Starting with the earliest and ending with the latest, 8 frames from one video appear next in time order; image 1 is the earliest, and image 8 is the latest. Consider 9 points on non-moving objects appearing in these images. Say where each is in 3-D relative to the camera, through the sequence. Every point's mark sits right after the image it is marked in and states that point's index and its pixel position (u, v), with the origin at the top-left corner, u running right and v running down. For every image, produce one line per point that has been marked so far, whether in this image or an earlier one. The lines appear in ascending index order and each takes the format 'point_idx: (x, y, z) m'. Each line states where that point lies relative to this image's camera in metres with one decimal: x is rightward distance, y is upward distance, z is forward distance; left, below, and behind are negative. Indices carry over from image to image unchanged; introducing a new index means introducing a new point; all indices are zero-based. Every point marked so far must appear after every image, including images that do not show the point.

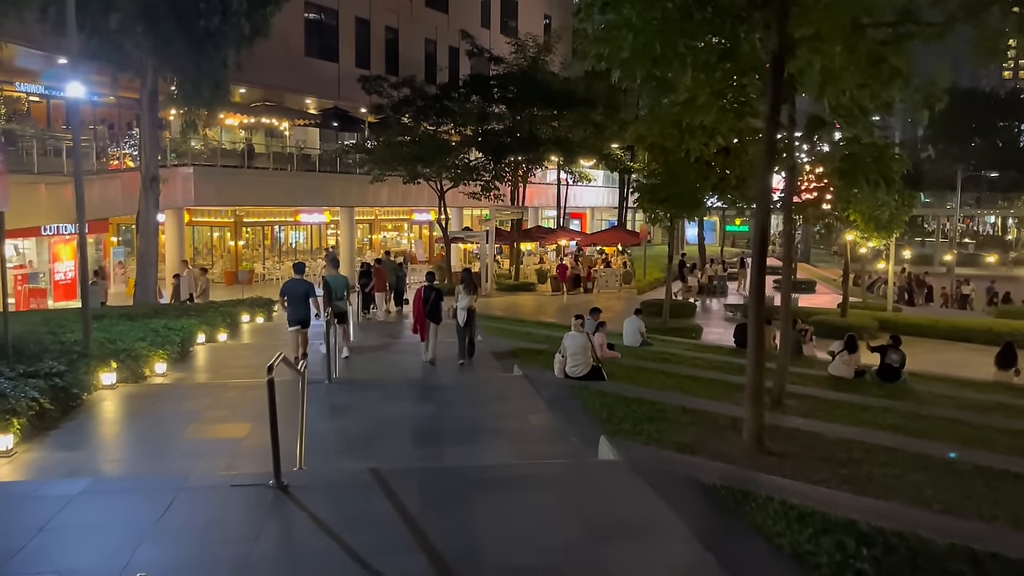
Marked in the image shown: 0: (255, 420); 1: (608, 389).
0: (-2.8, -1.4, +9.3) m
1: (+1.2, -1.2, +10.3) m
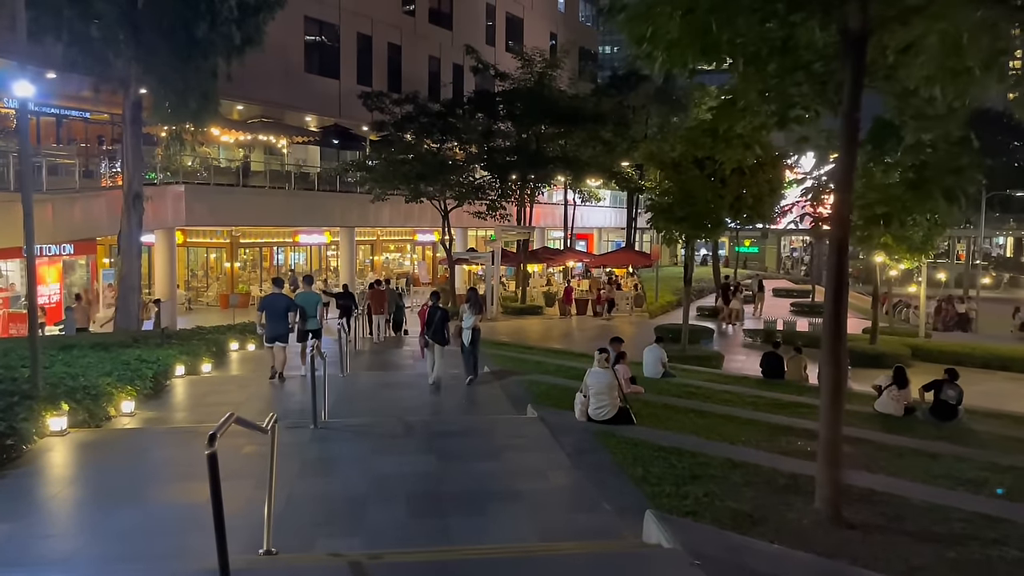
0: (-2.7, -1.7, +7.8) m
1: (+1.4, -1.6, +8.8) m
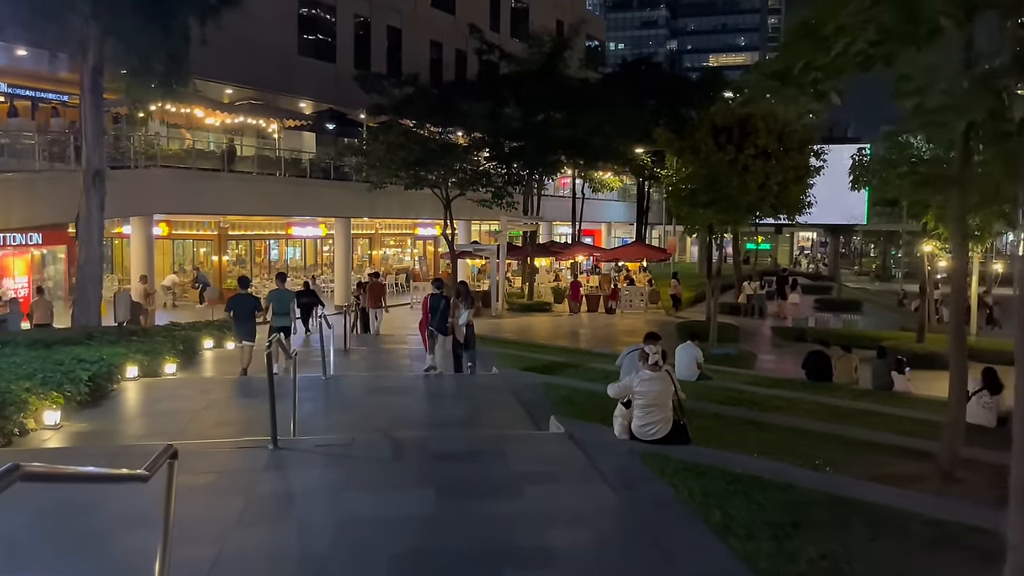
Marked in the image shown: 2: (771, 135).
0: (-2.5, -1.5, +5.7) m
1: (+1.5, -1.4, +6.7) m
2: (+5.4, +3.2, +18.1) m
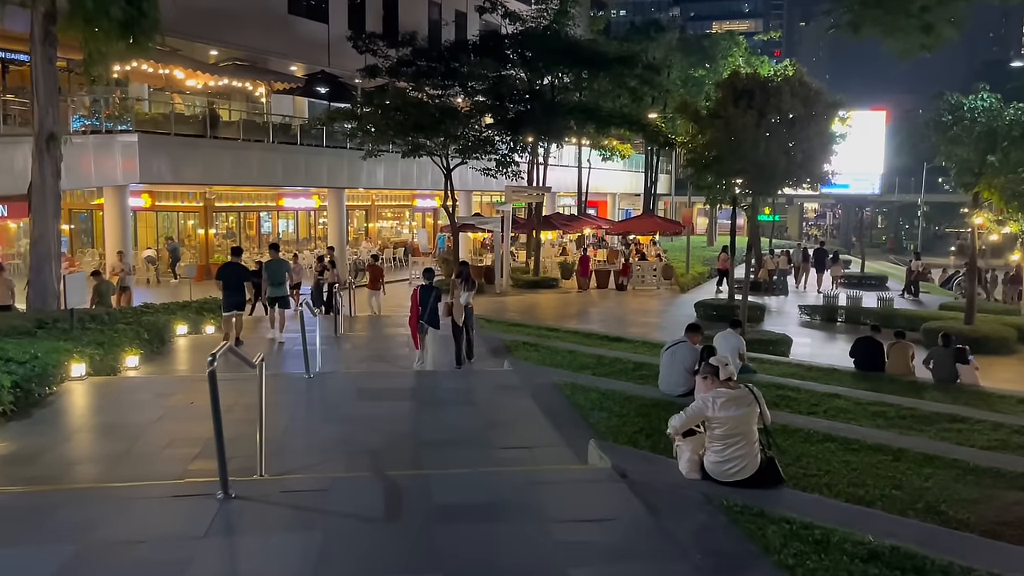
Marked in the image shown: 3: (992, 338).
0: (-2.3, -1.5, +3.9) m
1: (+1.7, -1.3, +4.9) m
2: (+5.5, +3.6, +16.2) m
3: (+9.7, -1.0, +17.0) m
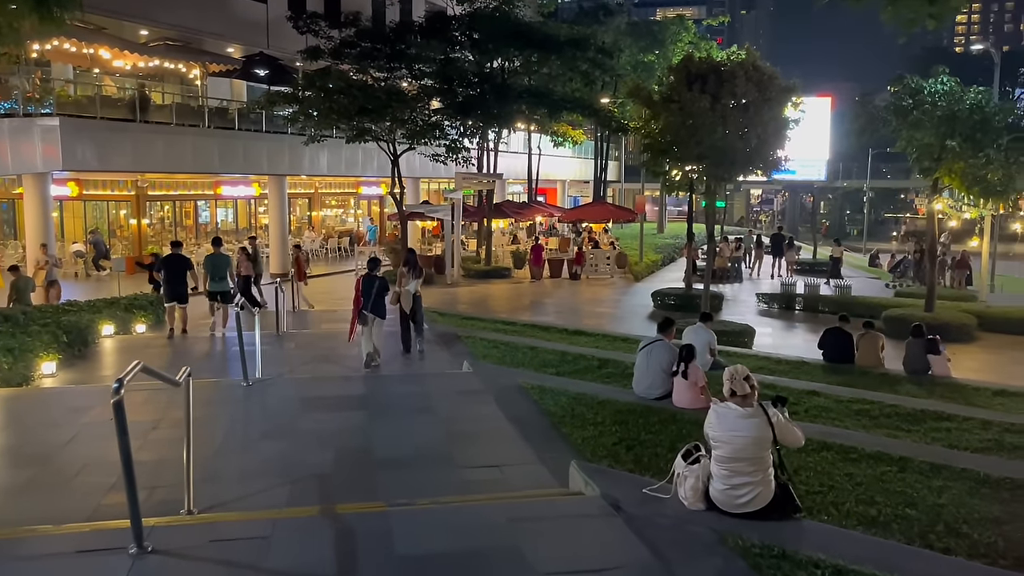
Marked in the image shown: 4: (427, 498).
0: (-2.3, -1.6, +3.0) m
1: (+1.6, -1.3, +4.2) m
2: (+4.7, +3.8, +15.6) m
3: (+8.8, -0.7, +16.8) m
4: (-0.6, -1.4, +5.6) m
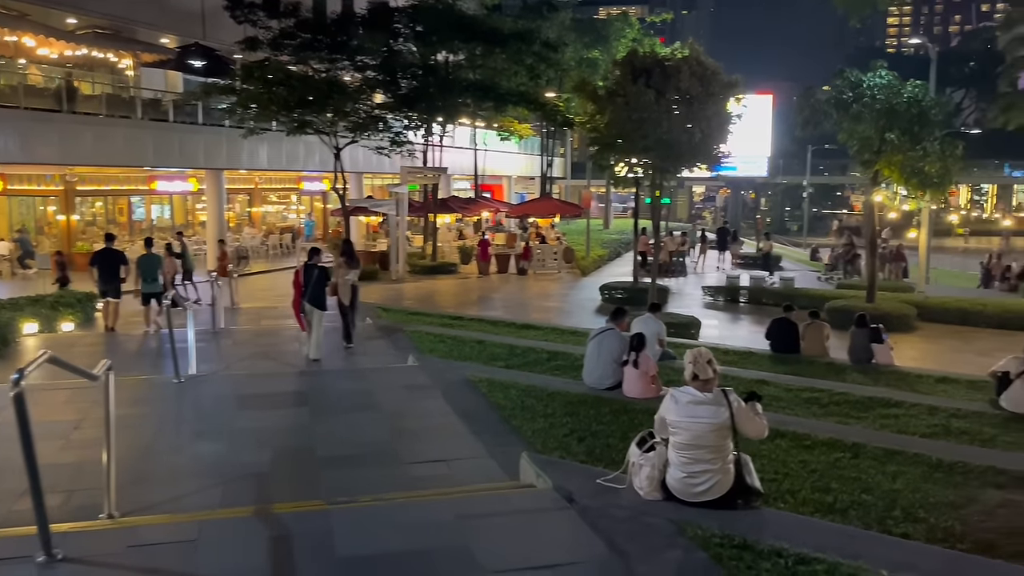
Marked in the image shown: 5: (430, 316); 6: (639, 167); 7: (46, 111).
0: (-2.5, -1.5, +2.6) m
1: (+1.4, -1.2, +4.0) m
2: (+3.7, +4.0, +15.6) m
3: (+7.7, -0.6, +17.1) m
4: (-0.9, -1.3, +5.3) m
5: (-1.7, -0.6, +17.3) m
6: (+2.4, +2.3, +16.1) m
7: (-10.9, +4.1, +19.7) m
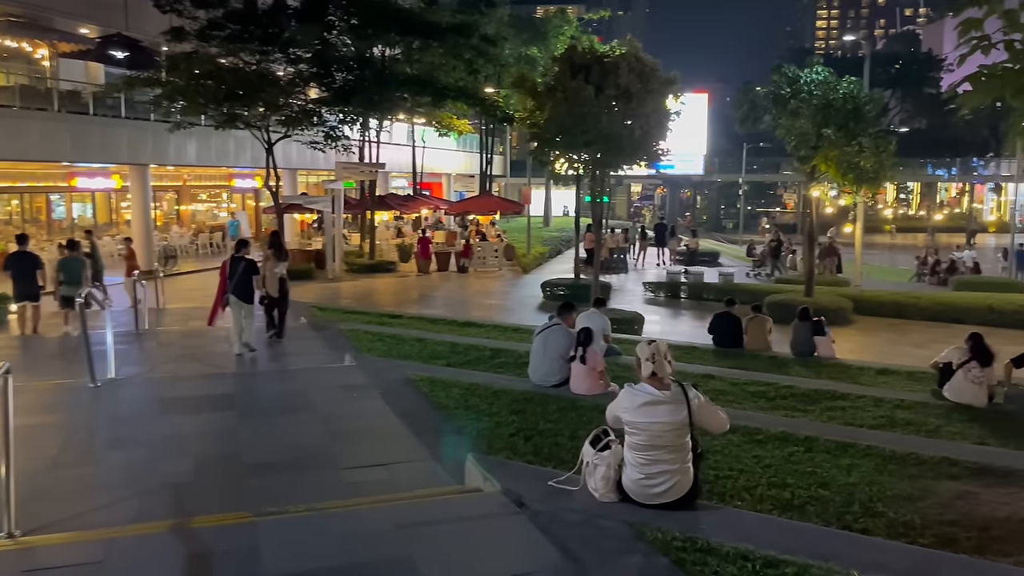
0: (-2.6, -1.5, +2.1) m
1: (+1.2, -1.2, +3.8) m
2: (+2.5, +4.0, +15.5) m
3: (+6.5, -0.4, +17.2) m
4: (-1.2, -1.3, +4.9) m
5: (-2.9, -0.5, +16.8) m
6: (+1.3, +2.4, +15.9) m
7: (-12.3, +4.1, +18.5) m
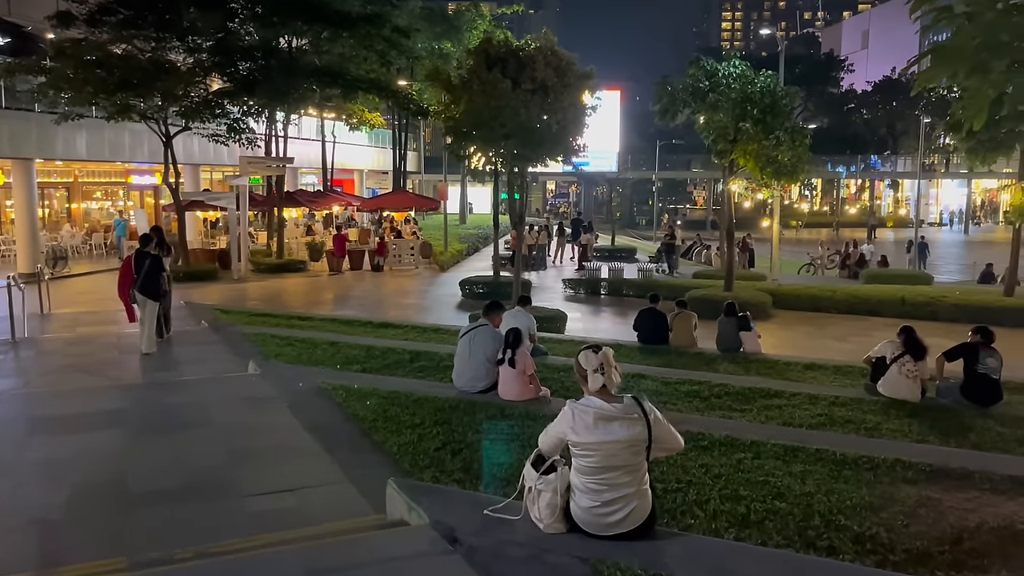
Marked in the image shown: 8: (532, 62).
0: (-2.7, -1.5, +1.2) m
1: (+0.9, -1.1, +3.3) m
2: (+1.0, +4.1, +15.0) m
3: (+4.9, -0.3, +17.2) m
4: (-1.6, -1.3, +4.1) m
5: (-4.4, -0.5, +15.8) m
6: (-0.2, +2.4, +15.4) m
7: (-14.0, +4.0, +16.5) m
8: (+0.4, +4.1, +14.8) m
